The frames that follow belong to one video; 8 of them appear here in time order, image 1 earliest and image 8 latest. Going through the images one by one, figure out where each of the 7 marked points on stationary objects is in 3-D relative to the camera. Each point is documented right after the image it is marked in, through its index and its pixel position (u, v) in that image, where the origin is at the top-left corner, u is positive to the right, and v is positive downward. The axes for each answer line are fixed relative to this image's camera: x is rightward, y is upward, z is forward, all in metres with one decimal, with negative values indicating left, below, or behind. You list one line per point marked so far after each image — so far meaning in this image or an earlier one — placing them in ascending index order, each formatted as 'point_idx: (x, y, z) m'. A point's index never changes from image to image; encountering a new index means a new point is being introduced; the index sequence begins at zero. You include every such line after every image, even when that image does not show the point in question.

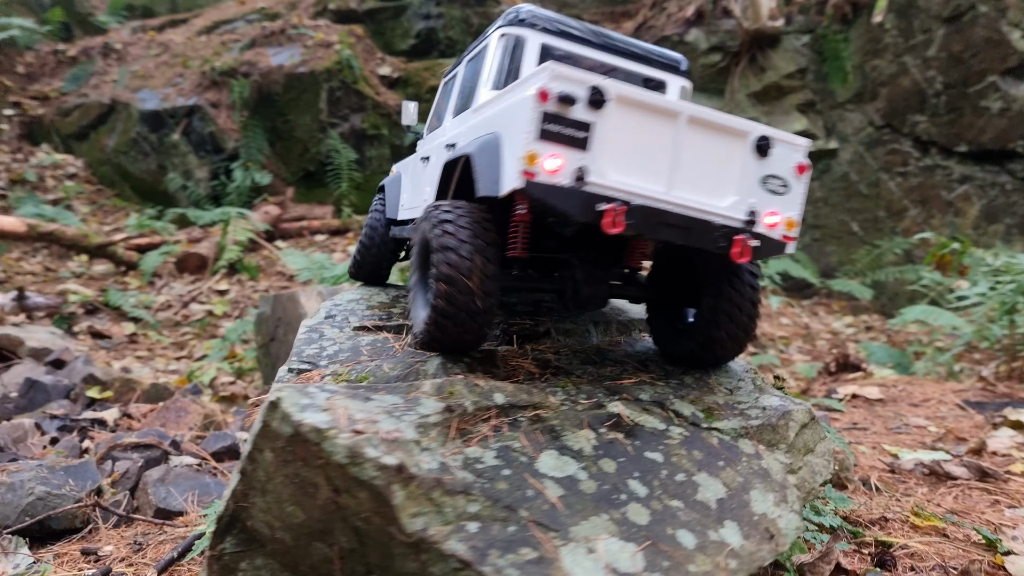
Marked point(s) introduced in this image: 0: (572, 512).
0: (+0.2, -0.6, +1.8) m
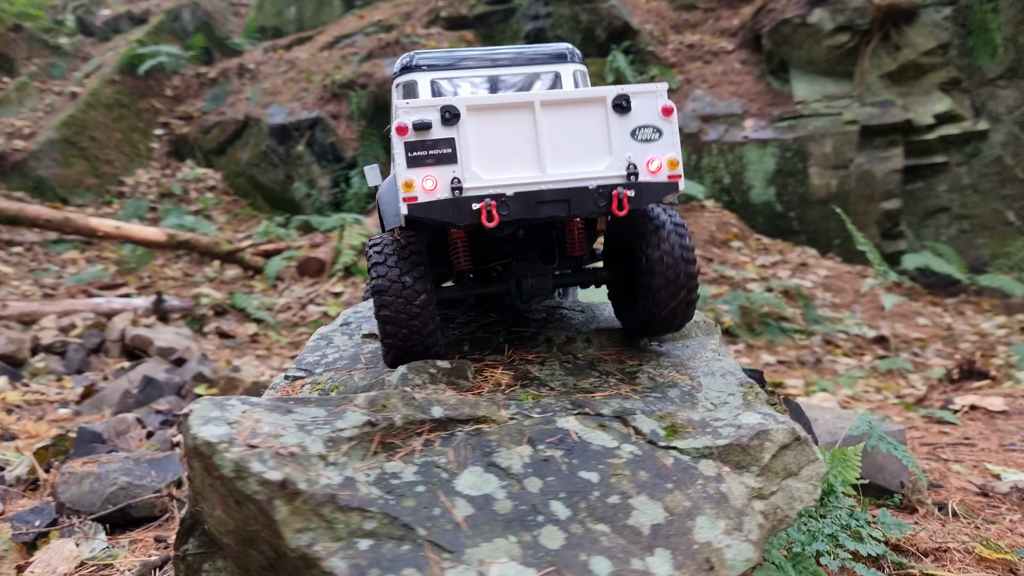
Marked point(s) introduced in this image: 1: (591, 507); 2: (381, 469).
0: (-0.1, -0.7, +1.7) m
1: (+0.2, -0.6, +1.9) m
2: (-0.4, -0.5, +1.9) m
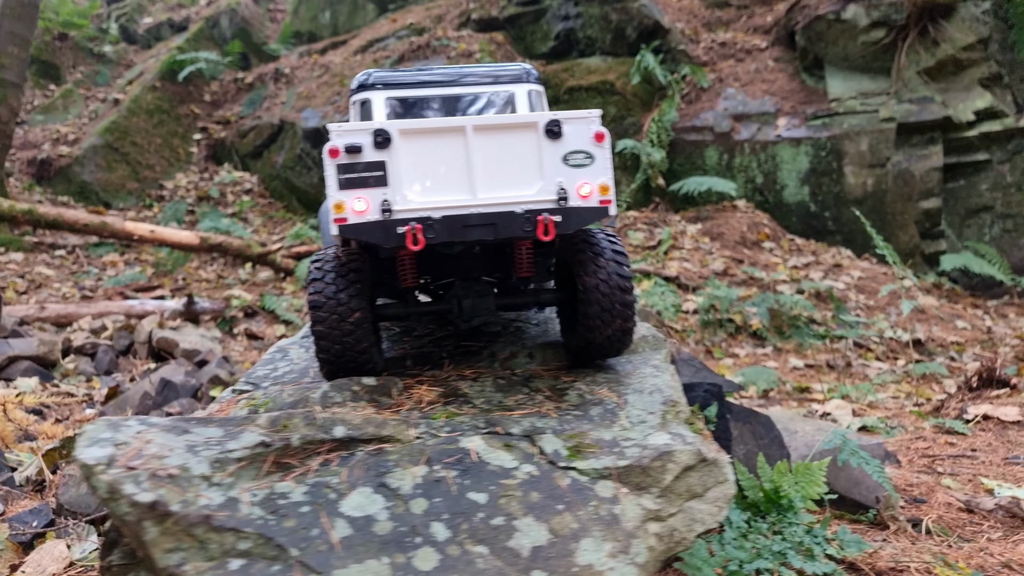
0: (-0.5, -0.7, +1.8) m
1: (-0.1, -0.7, +1.9) m
2: (-0.7, -0.6, +1.9) m
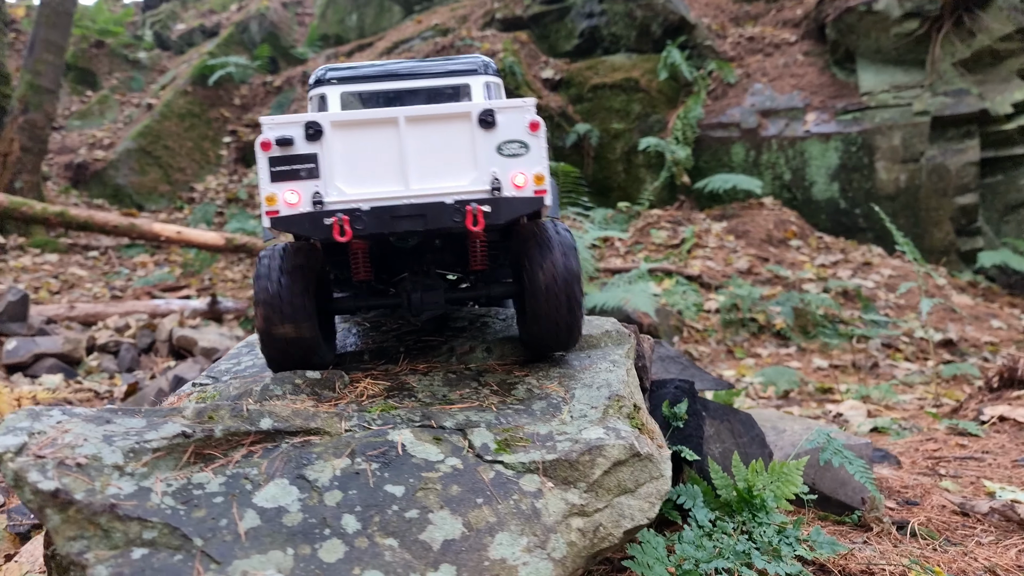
0: (-0.7, -0.7, +1.8) m
1: (-0.4, -0.7, +1.9) m
2: (-1.0, -0.6, +1.9) m
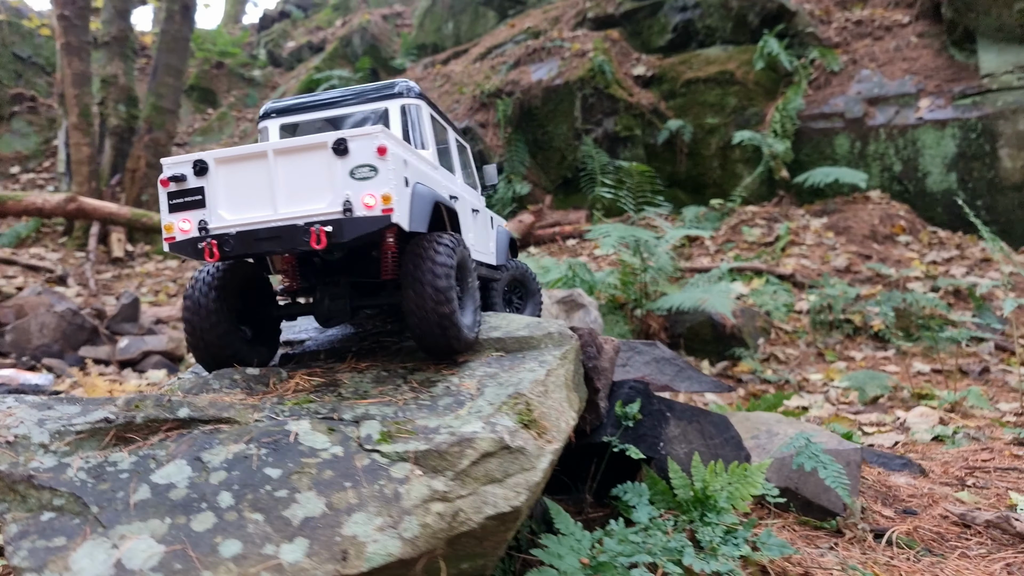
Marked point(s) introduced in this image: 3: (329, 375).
0: (-1.2, -0.7, +2.1) m
1: (-0.9, -0.7, +2.2) m
2: (-1.5, -0.6, +2.3) m
3: (-0.9, -0.4, +3.1) m
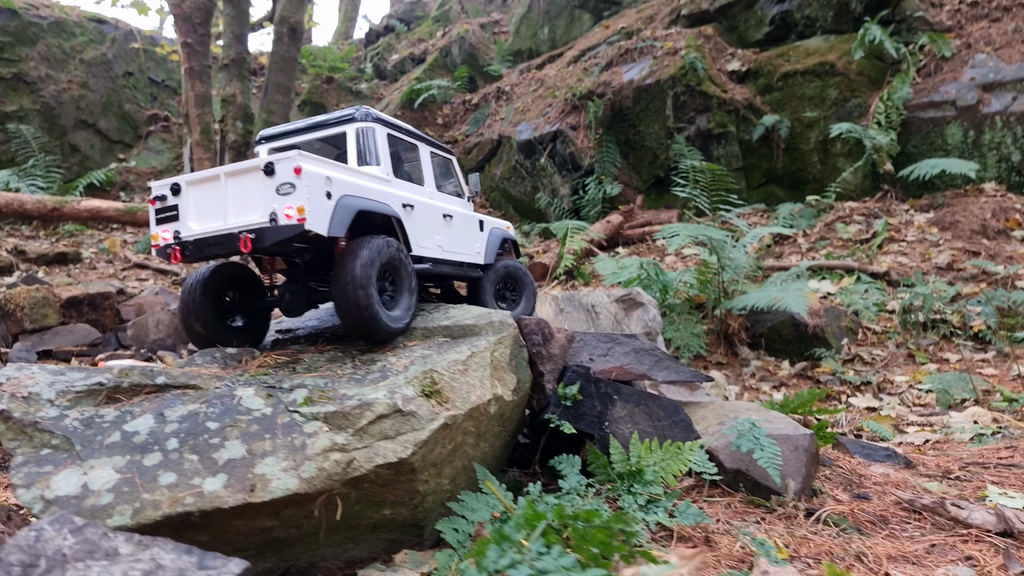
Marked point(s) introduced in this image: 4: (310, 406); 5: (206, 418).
0: (-1.7, -0.7, +2.8) m
1: (-1.4, -0.7, +2.8) m
2: (-2.0, -0.6, +3.0) m
3: (-1.3, -0.4, +3.8) m
4: (-0.9, -0.6, +3.0) m
5: (-1.4, -0.6, +2.9) m
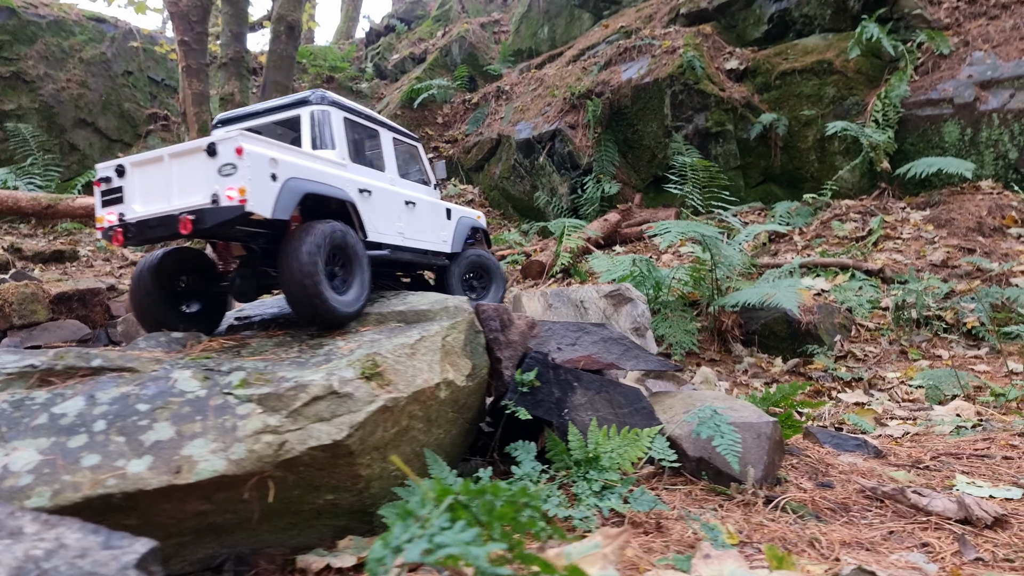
0: (-2.0, -0.6, +2.7) m
1: (-1.7, -0.6, +2.7) m
2: (-2.2, -0.5, +2.9) m
3: (-1.6, -0.3, +3.7) m
4: (-1.2, -0.5, +2.9) m
5: (-1.7, -0.5, +2.9) m
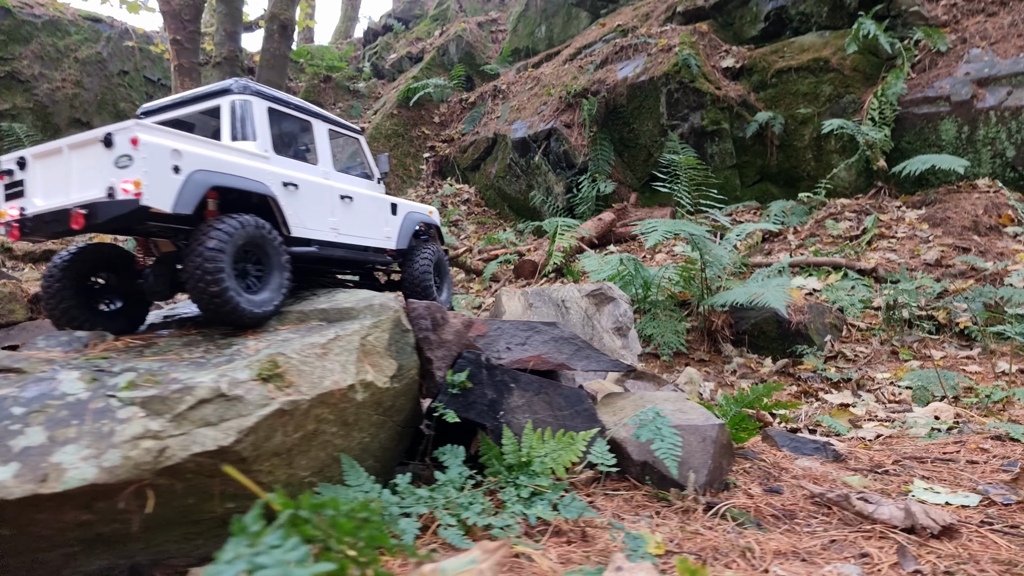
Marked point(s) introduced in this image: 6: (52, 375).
0: (-2.4, -0.6, +2.5) m
1: (-2.1, -0.6, +2.6) m
2: (-2.6, -0.5, +2.8) m
3: (-2.0, -0.3, +3.5) m
4: (-1.6, -0.4, +2.8) m
5: (-2.1, -0.5, +2.7) m
6: (-2.1, -0.4, +2.9) m
